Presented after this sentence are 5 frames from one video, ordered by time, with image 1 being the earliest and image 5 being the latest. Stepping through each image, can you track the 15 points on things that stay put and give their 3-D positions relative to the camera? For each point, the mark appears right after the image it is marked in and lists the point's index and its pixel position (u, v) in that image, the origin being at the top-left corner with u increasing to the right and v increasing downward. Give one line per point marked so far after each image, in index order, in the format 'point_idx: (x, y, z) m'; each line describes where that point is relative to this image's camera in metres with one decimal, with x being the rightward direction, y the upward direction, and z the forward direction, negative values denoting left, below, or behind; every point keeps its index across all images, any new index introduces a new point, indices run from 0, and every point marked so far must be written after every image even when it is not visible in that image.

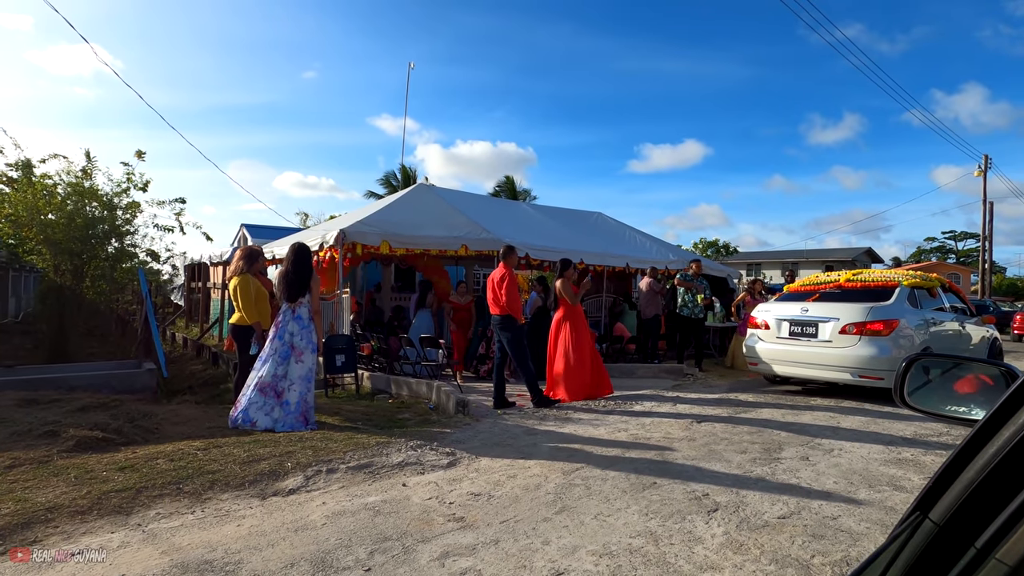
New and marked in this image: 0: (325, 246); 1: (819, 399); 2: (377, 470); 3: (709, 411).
0: (-4.3, +1.0, +12.4) m
1: (+4.6, -1.7, +8.0) m
2: (-1.2, -1.5, +4.6) m
3: (+2.6, -1.7, +7.2) m
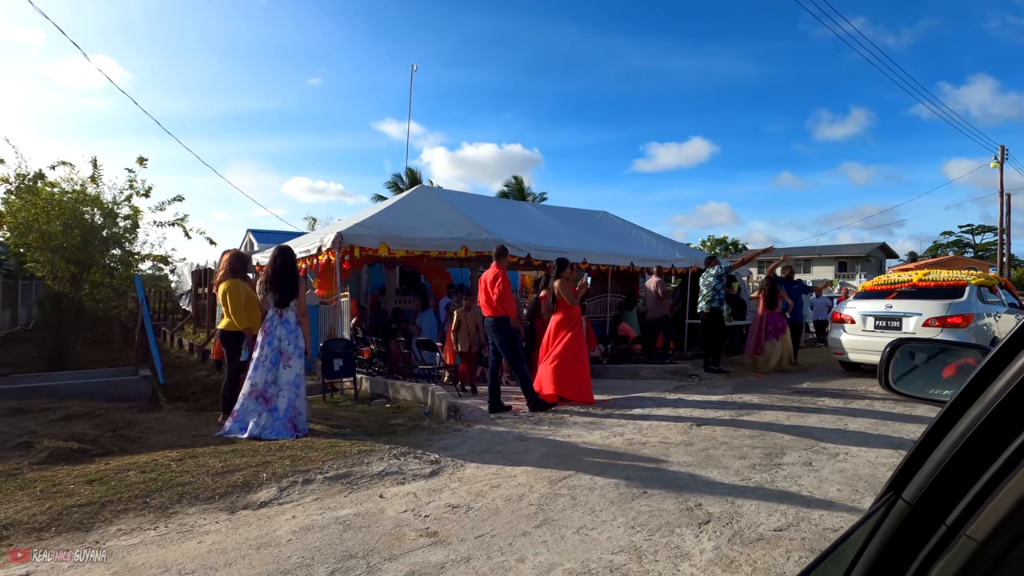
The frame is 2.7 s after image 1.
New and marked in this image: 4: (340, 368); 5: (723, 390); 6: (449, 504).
0: (-4.4, +0.9, +12.3) m
1: (+4.6, -1.6, +7.7) m
2: (-1.3, -1.6, +4.4) m
3: (+2.6, -1.6, +6.9) m
4: (-3.5, -1.6, +10.8) m
5: (+3.5, -1.7, +8.8) m
6: (-0.5, -1.6, +3.9) m
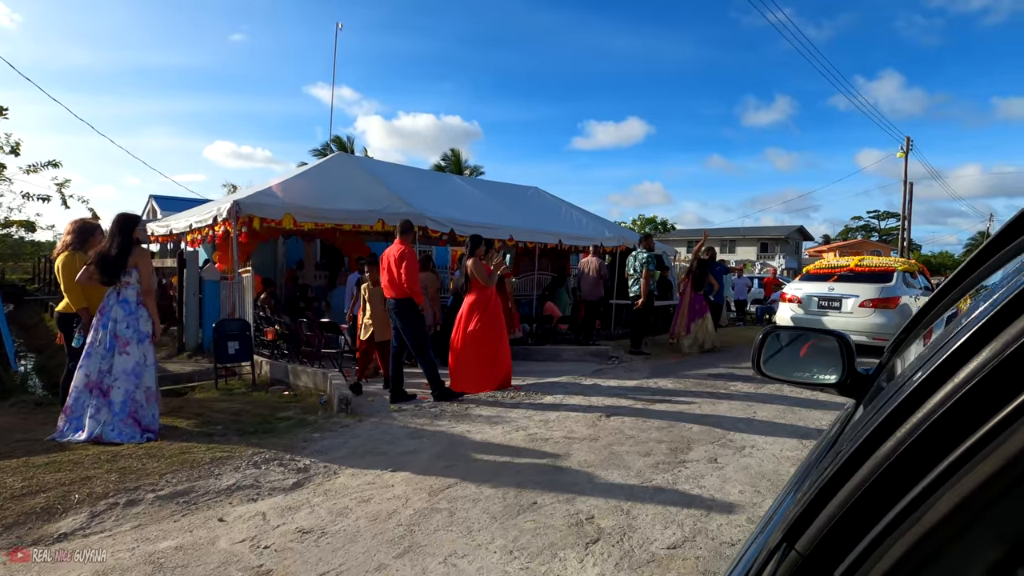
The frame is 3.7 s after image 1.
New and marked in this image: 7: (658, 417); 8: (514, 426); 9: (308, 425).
0: (-6.1, +1.4, +11.1) m
1: (+3.3, -1.4, +7.6) m
2: (-2.2, -1.4, +3.7) m
3: (+1.4, -1.4, +6.6) m
4: (-5.1, -1.2, +9.8) m
5: (+2.1, -1.4, +8.6) m
6: (-1.3, -1.5, +3.3) m
7: (+1.6, -1.4, +5.9) m
8: (0.0, -1.4, +5.5) m
9: (-2.2, -1.5, +5.8) m
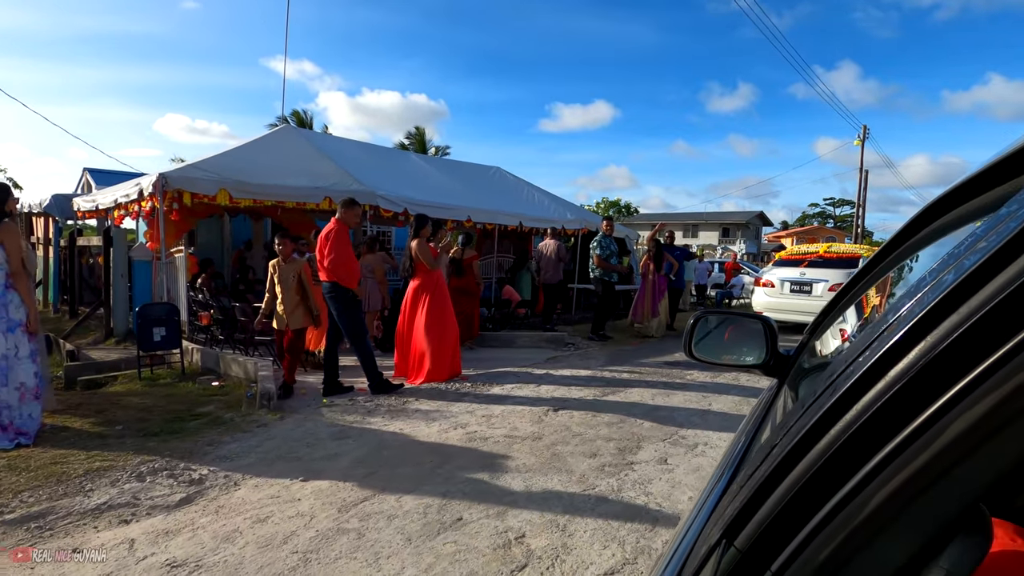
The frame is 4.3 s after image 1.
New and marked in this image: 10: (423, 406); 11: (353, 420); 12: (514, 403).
0: (-7.0, +1.8, +10.1) m
1: (+2.5, -1.2, +7.4) m
2: (-2.6, -1.3, +3.1) m
3: (+0.7, -1.2, +6.2) m
4: (-5.9, -0.8, +9.0) m
5: (+1.3, -1.1, +8.3) m
6: (-1.7, -1.4, +2.7) m
7: (+1.0, -1.3, +5.5) m
8: (-0.6, -1.3, +5.1) m
9: (-2.8, -1.3, +5.2) m
10: (-0.9, -1.2, +5.6) m
11: (-1.5, -1.3, +5.2) m
12: (0.0, -1.2, +5.7) m
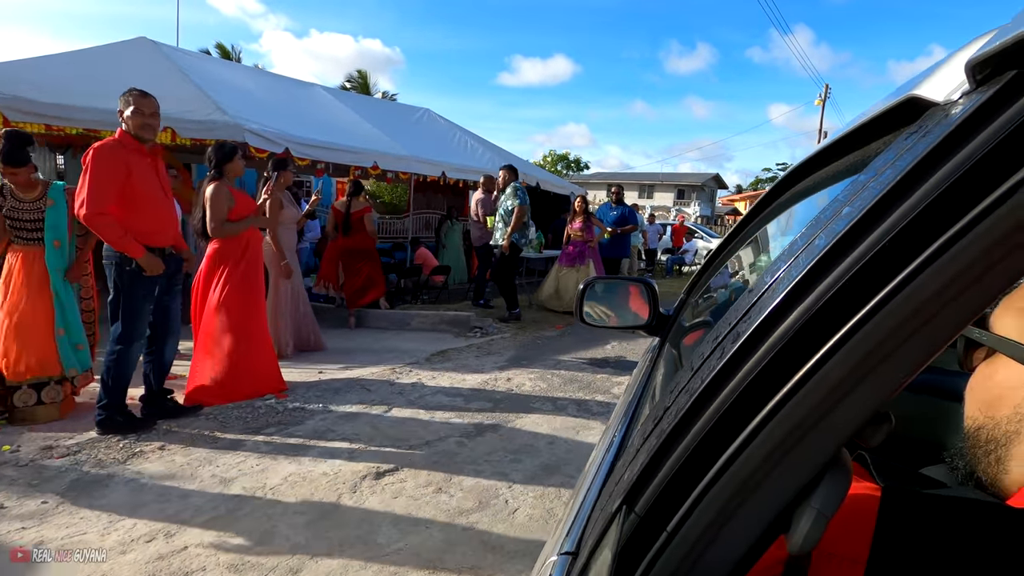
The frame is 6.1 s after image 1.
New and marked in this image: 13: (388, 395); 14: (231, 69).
0: (-8.5, +2.4, +7.0) m
1: (+1.1, -0.9, +5.2) m
2: (-3.7, -1.4, +0.6) m
3: (-0.6, -1.0, +4.0) m
4: (-7.4, -0.4, +6.2) m
5: (-0.2, -0.8, +6.1) m
6: (-2.8, -1.4, +0.3) m
7: (-0.3, -1.1, +3.3) m
8: (-1.8, -1.2, +2.7) m
9: (-4.0, -1.2, +2.7) m
10: (-2.2, -1.1, +3.3) m
11: (-2.8, -1.2, +2.8) m
12: (-1.3, -1.1, +3.4) m
13: (-1.1, -1.0, +4.8) m
14: (-7.0, +5.2, +12.5) m
